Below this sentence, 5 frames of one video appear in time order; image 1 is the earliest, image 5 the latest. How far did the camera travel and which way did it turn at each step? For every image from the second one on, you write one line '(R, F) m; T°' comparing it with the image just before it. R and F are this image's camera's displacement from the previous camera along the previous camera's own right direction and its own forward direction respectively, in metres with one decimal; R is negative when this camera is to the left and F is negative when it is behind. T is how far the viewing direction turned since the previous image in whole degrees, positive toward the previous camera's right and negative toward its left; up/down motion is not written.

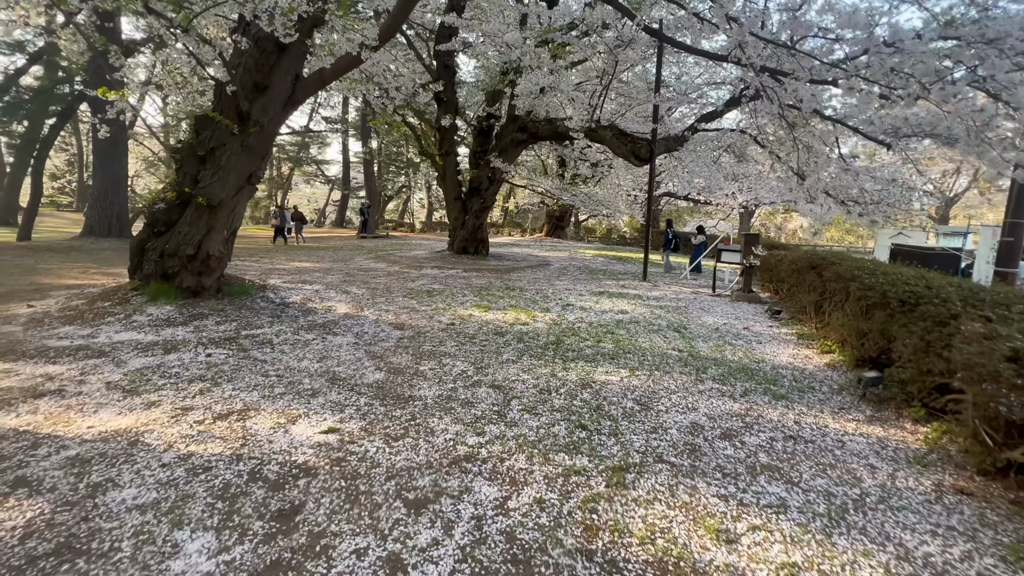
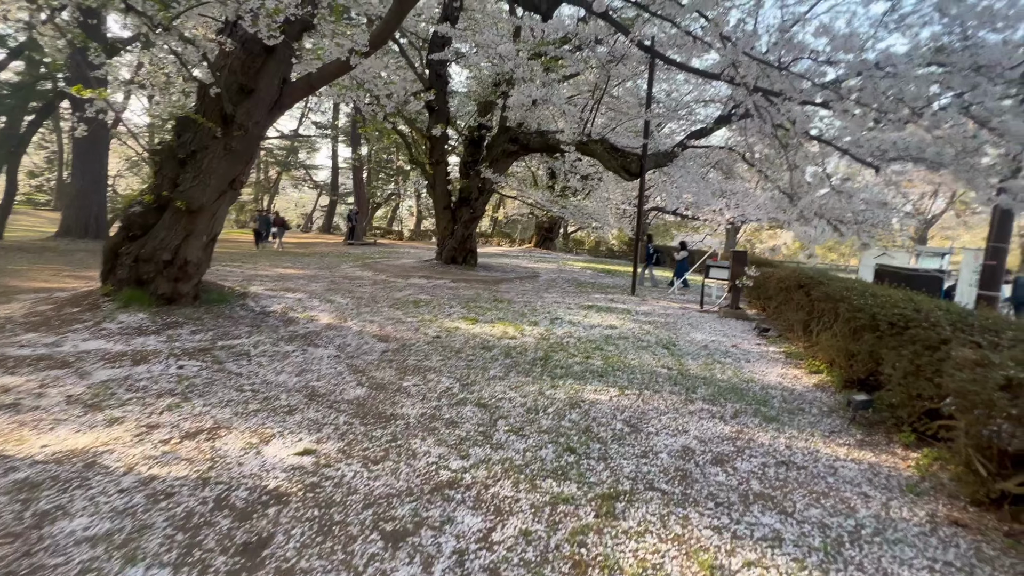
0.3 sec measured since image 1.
(0.0, +0.1) m; +2°
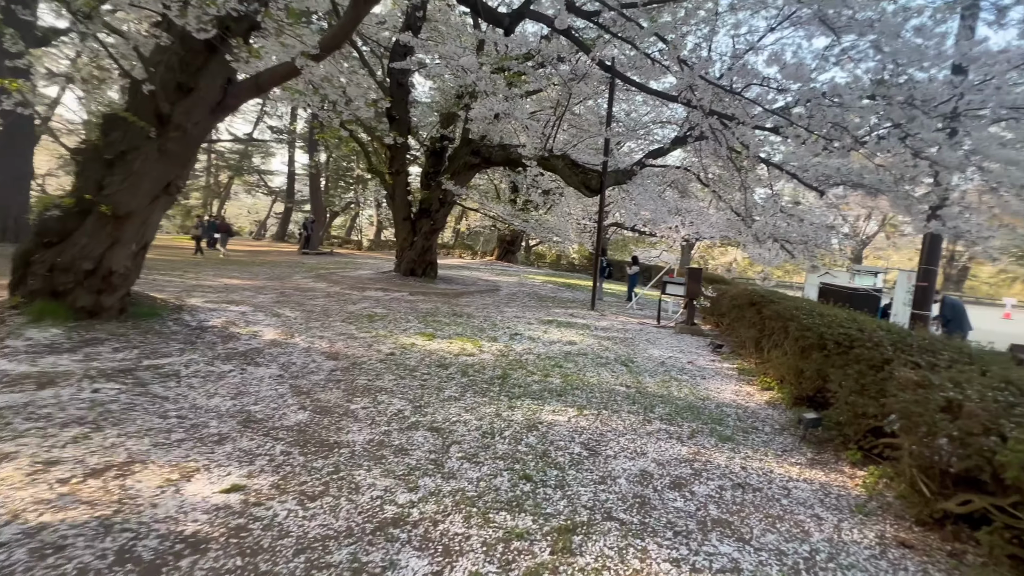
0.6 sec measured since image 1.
(0.0, +0.1) m; +5°
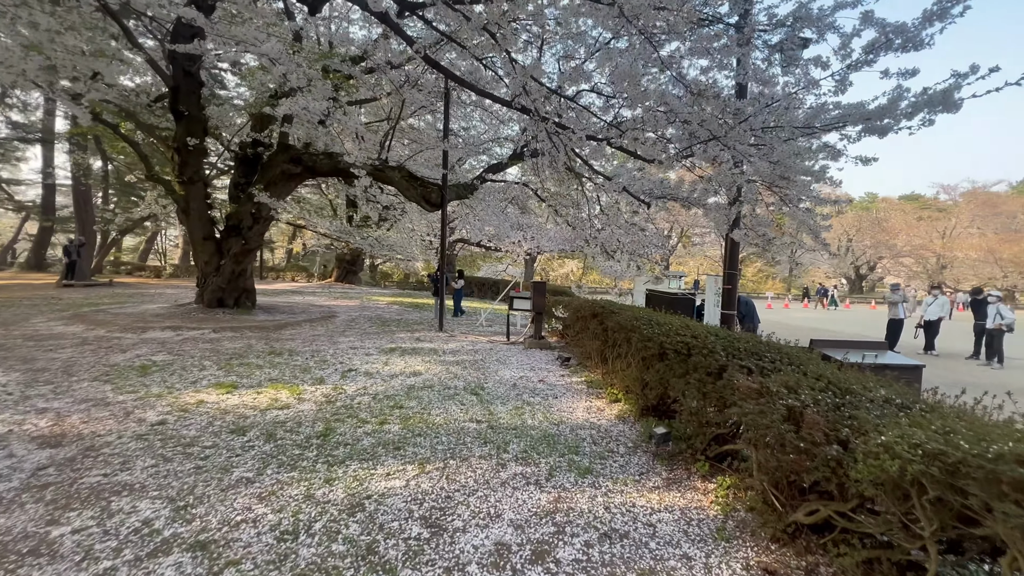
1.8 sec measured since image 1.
(+0.2, +0.6) m; +19°
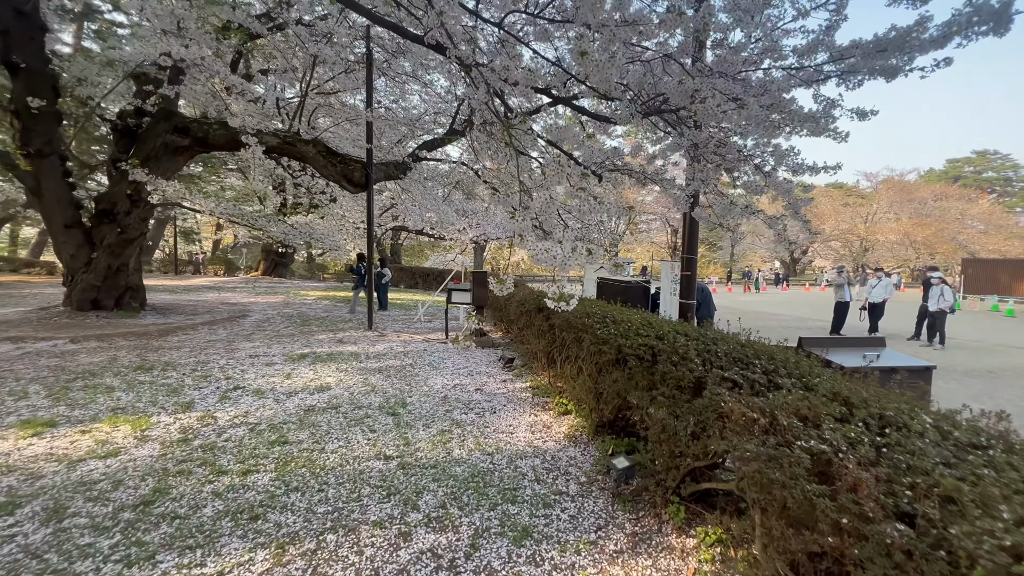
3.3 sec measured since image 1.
(+0.3, +1.0) m; +6°
